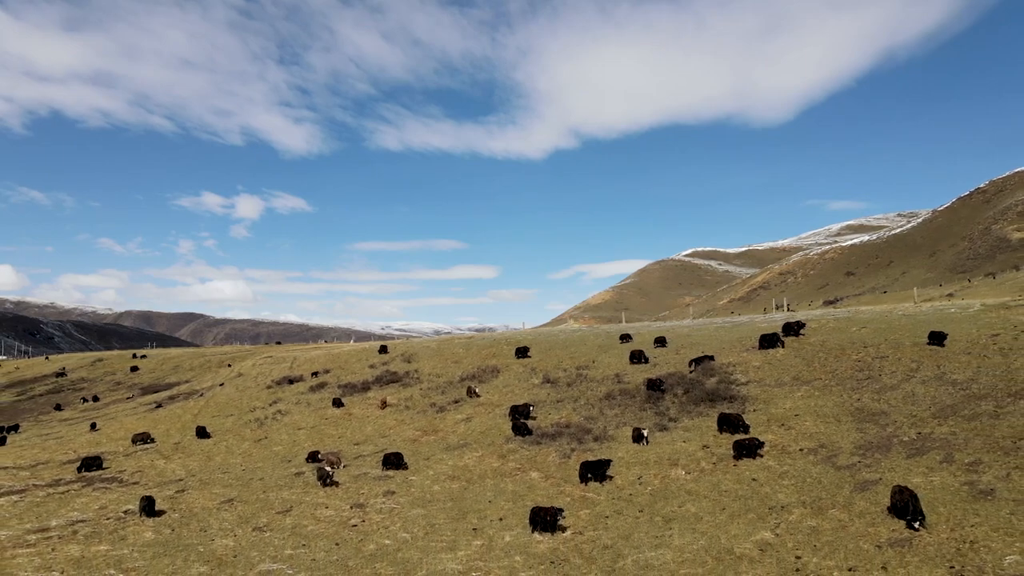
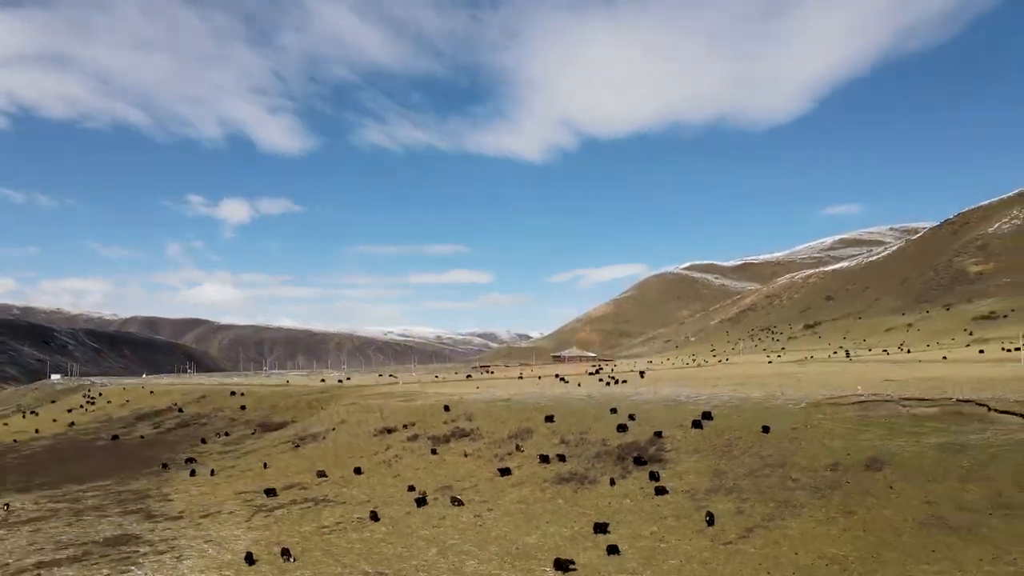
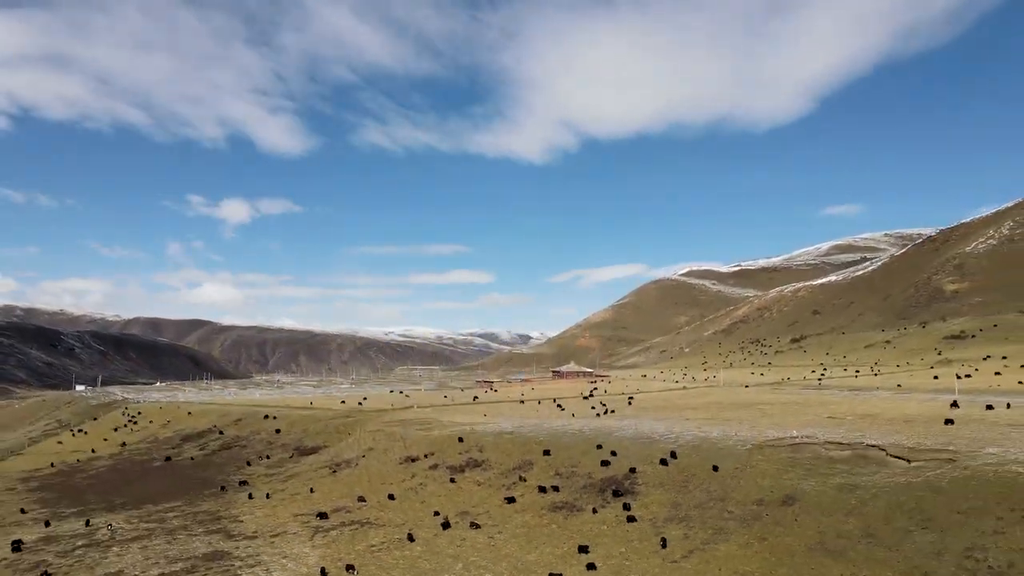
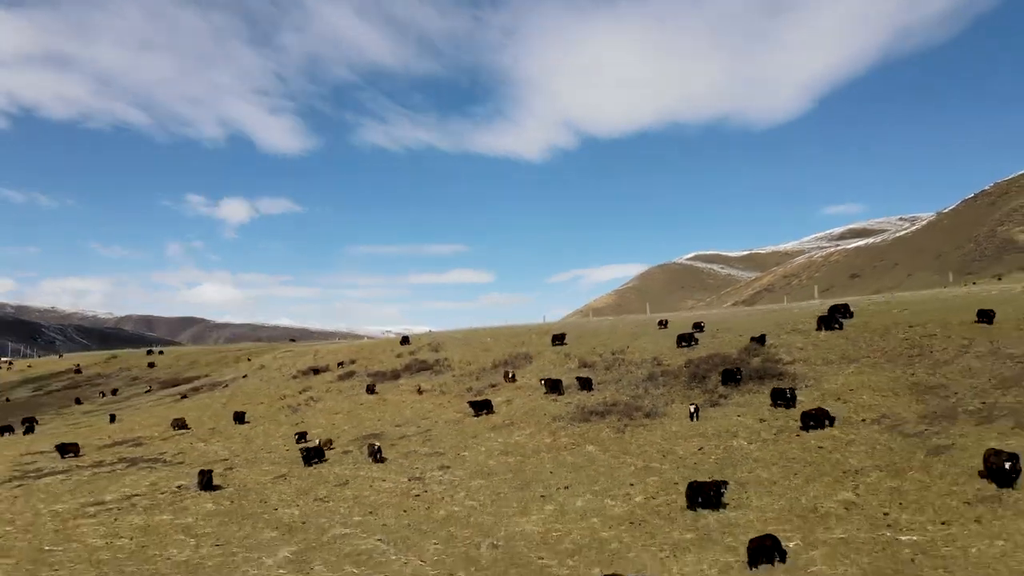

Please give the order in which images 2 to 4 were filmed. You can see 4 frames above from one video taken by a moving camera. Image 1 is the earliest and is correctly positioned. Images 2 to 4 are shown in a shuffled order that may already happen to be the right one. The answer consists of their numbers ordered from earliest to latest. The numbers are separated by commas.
4, 2, 3
